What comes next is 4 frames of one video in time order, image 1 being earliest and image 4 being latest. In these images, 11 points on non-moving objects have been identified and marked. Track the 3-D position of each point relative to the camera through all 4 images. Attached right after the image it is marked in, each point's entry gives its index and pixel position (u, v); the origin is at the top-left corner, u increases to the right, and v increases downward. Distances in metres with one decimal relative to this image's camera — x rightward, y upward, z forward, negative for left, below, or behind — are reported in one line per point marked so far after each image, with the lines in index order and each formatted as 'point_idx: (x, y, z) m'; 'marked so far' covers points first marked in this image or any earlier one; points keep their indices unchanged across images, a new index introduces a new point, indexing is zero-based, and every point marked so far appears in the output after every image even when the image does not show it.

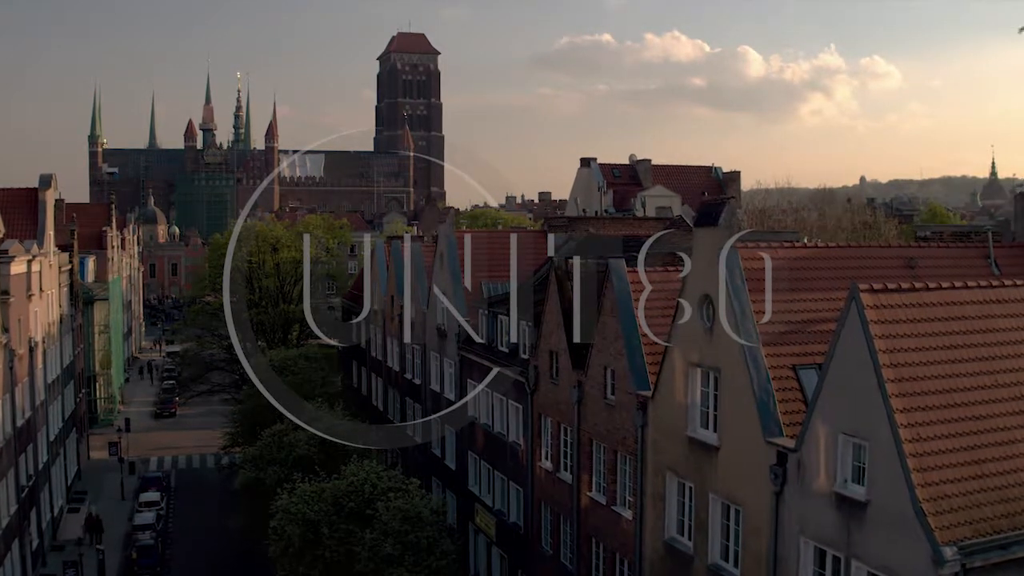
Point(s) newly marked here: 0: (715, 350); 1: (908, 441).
0: (+3.9, -1.2, +19.8) m
1: (+5.8, -2.2, +15.2) m
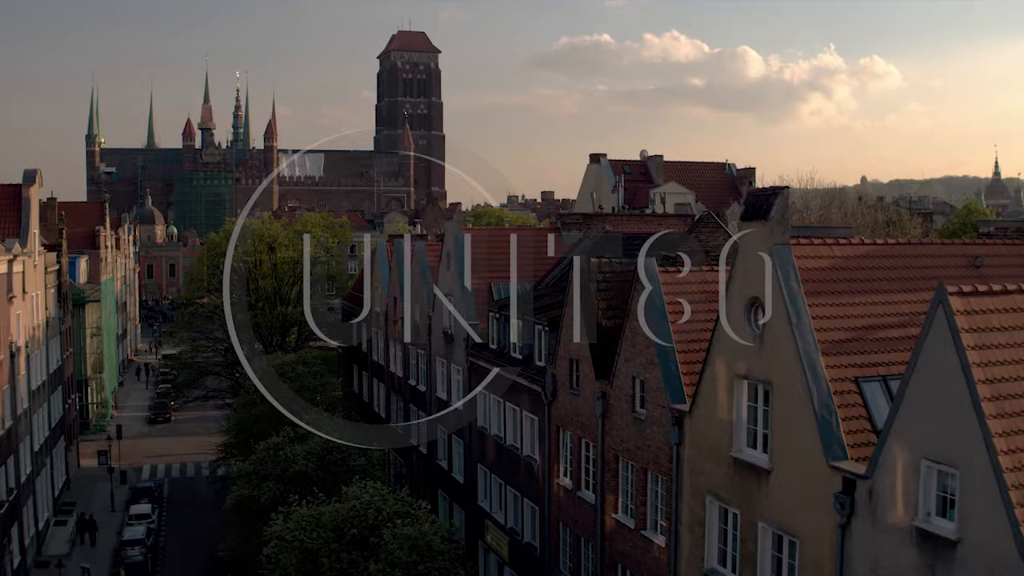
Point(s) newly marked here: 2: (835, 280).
0: (+4.3, -1.2, +17.5) m
1: (+6.2, -2.3, +12.9) m
2: (+5.6, +0.1, +18.0) m
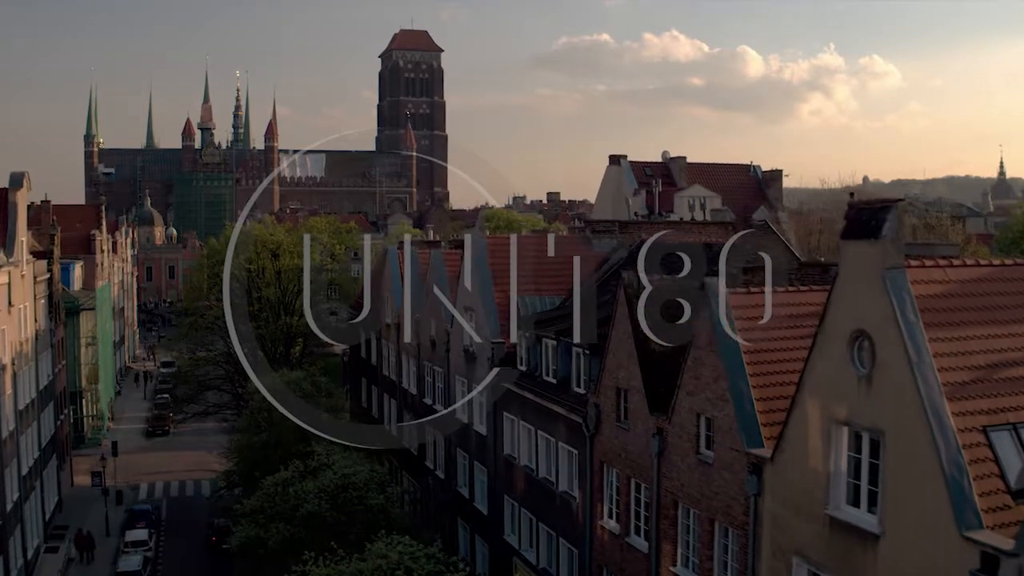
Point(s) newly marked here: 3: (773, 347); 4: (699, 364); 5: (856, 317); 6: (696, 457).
0: (+5.2, -1.7, +14.7) m
1: (+7.1, -2.7, +10.1) m
2: (+6.5, -0.3, +15.2) m
3: (+4.7, -1.1, +18.6) m
4: (+3.5, -1.4, +19.0) m
5: (+5.0, -0.4, +15.1) m
6: (+3.4, -3.1, +19.3) m
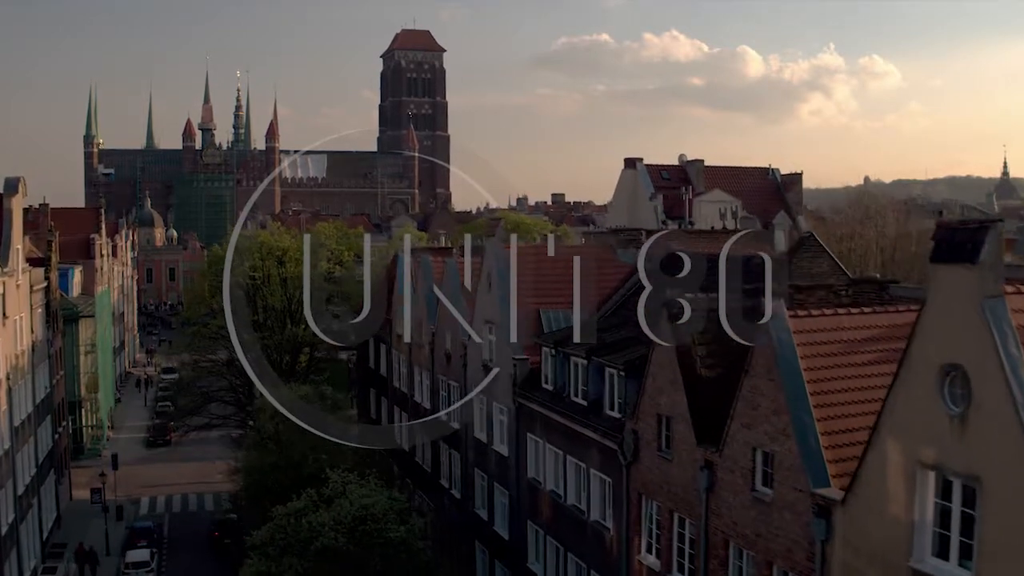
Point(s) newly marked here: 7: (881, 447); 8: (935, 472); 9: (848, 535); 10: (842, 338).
0: (+5.8, -2.0, +13.1) m
1: (+7.7, -3.1, +8.5) m
2: (+7.1, -0.7, +13.6) m
3: (+5.3, -1.4, +16.9) m
4: (+4.1, -1.8, +17.4) m
5: (+5.7, -0.8, +13.4) m
6: (+4.1, -3.5, +17.6) m
7: (+5.2, -2.2, +14.6) m
8: (+5.7, -2.4, +13.8) m
9: (+5.0, -3.7, +15.3) m
10: (+5.6, -0.8, +17.3) m
